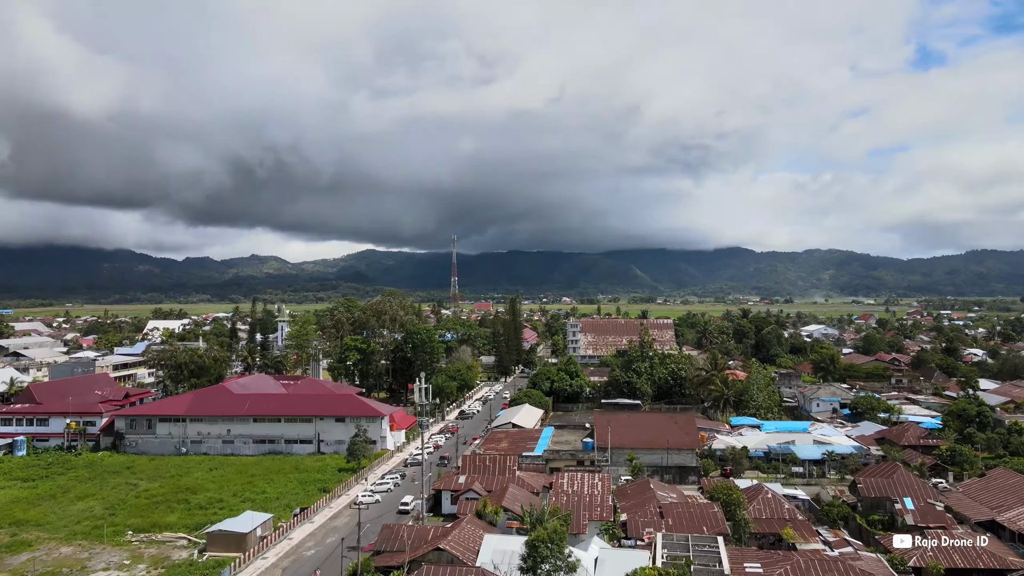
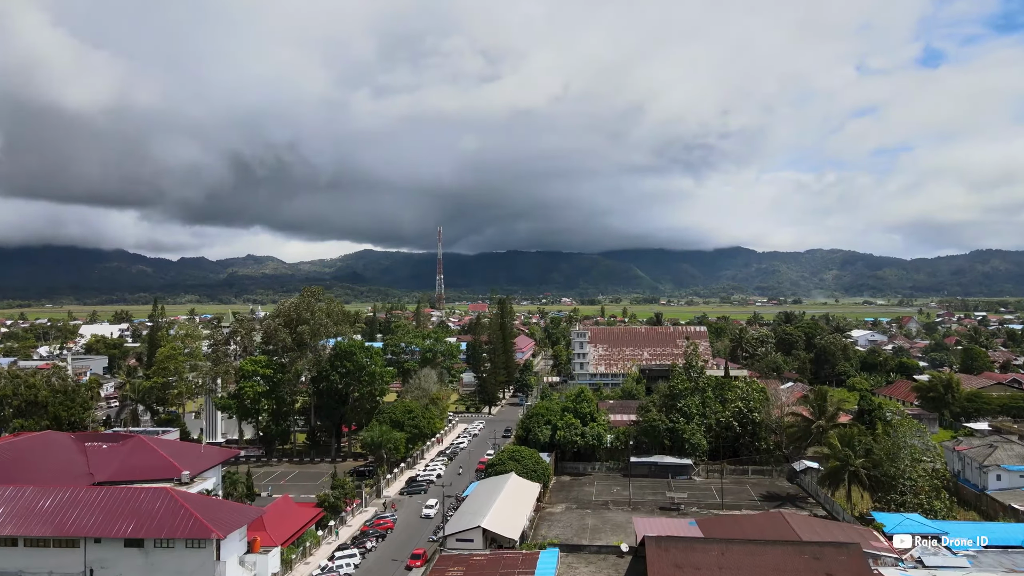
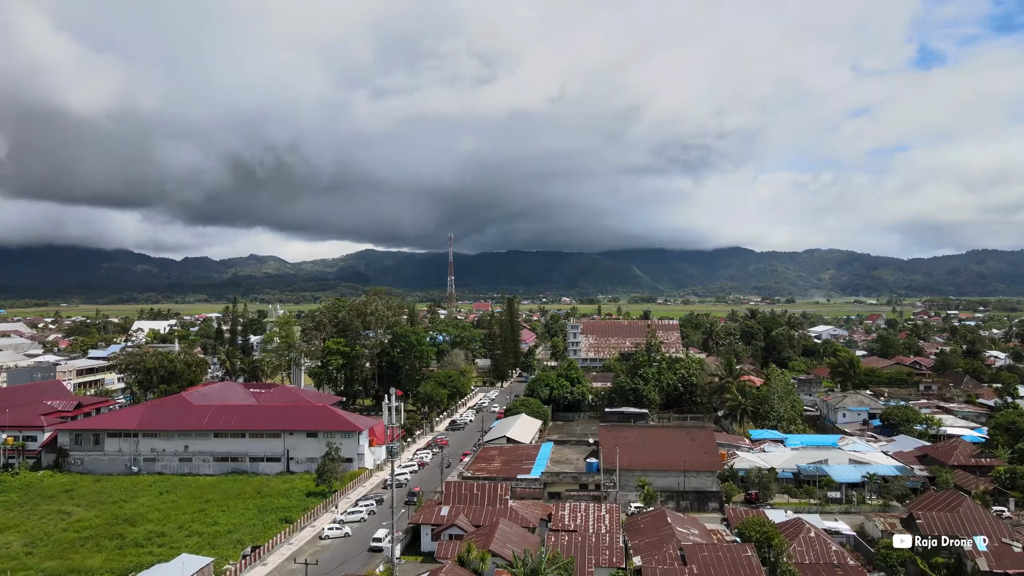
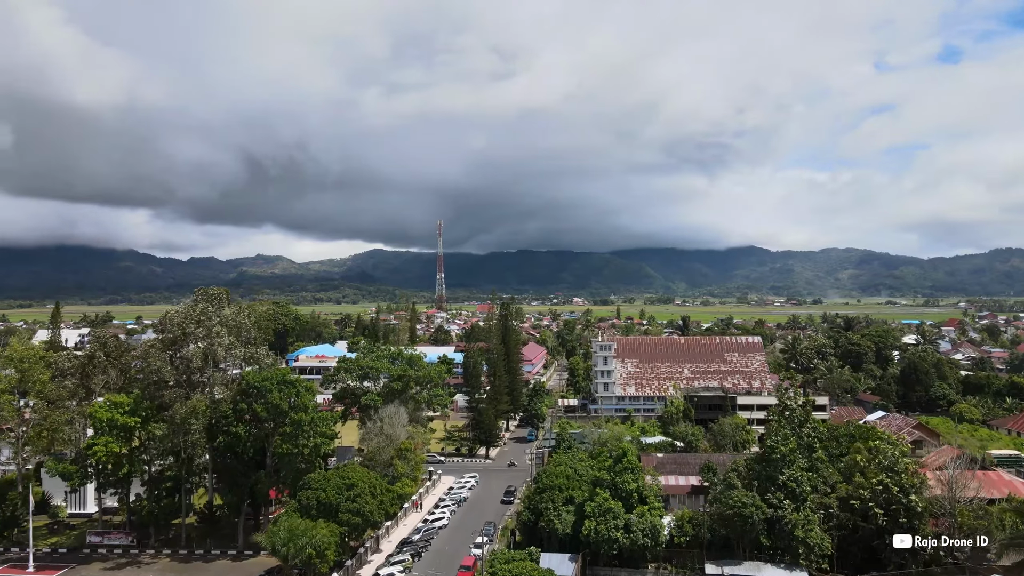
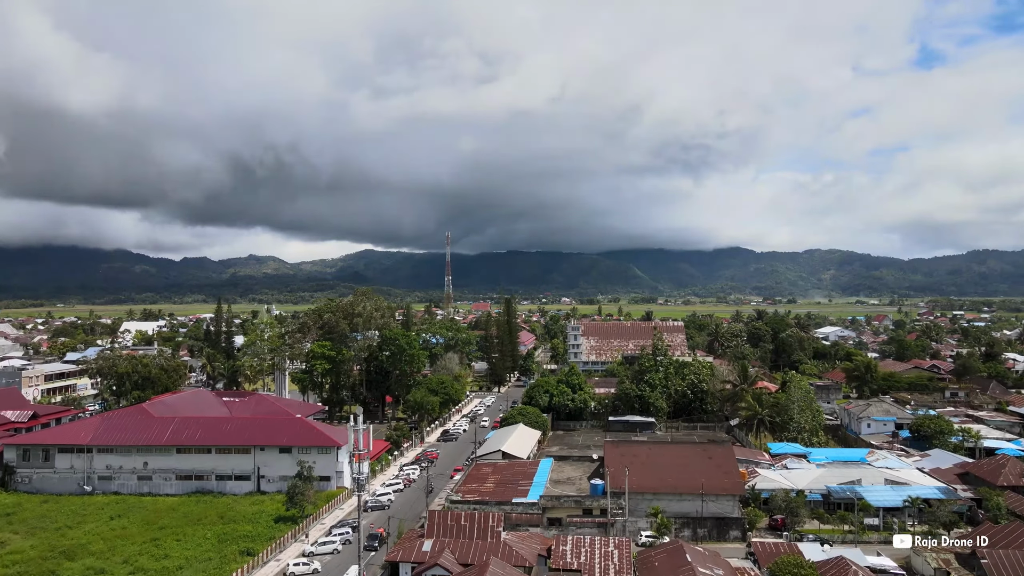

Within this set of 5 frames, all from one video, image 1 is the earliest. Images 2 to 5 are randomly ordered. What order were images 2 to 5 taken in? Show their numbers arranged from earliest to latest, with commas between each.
3, 5, 2, 4
